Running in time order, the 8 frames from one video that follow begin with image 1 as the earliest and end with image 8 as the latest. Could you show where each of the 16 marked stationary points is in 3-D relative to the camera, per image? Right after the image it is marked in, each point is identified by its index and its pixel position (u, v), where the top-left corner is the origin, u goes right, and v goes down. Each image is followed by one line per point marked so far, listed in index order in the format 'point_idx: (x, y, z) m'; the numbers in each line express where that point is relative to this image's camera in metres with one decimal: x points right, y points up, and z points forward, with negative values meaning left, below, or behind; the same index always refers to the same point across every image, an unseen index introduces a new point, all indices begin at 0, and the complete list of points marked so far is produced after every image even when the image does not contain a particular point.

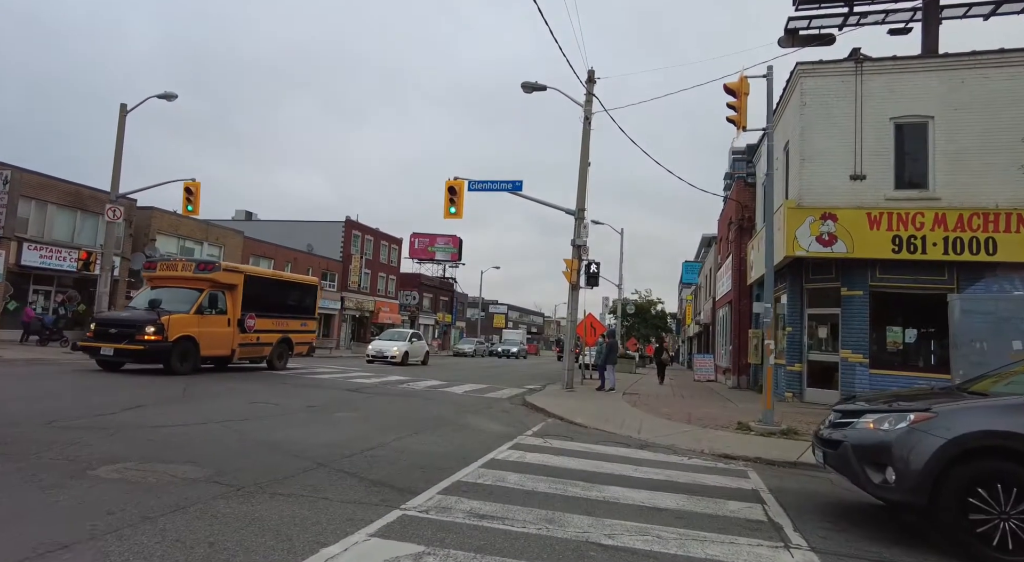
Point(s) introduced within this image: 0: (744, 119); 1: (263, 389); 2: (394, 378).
0: (+4.3, +3.0, +11.5) m
1: (-5.2, -2.2, +12.8) m
2: (-3.5, -2.9, +18.1) m
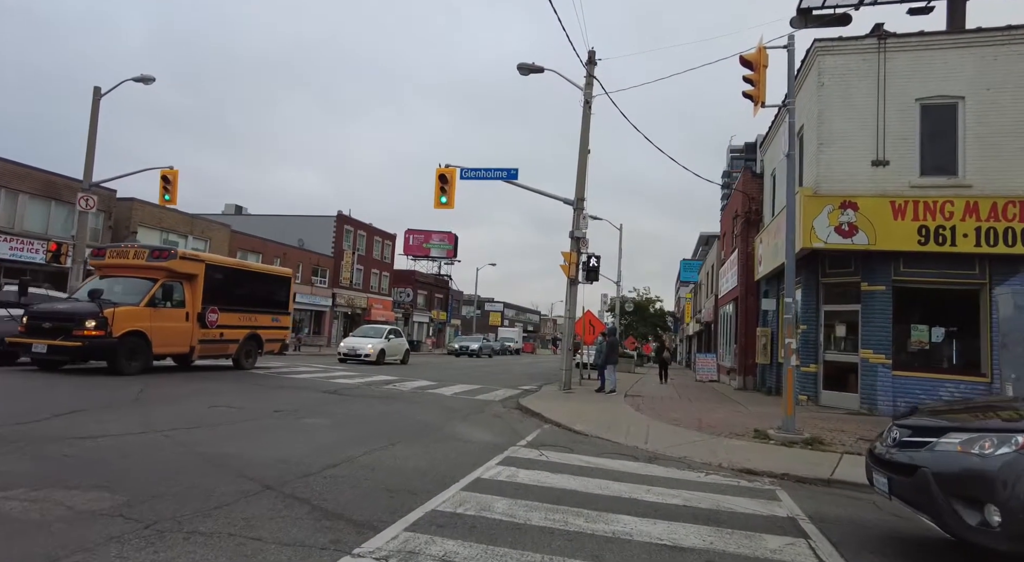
0: (+4.2, +3.2, +10.4) m
1: (-5.3, -2.1, +11.7) m
2: (-3.7, -2.7, +17.0) m
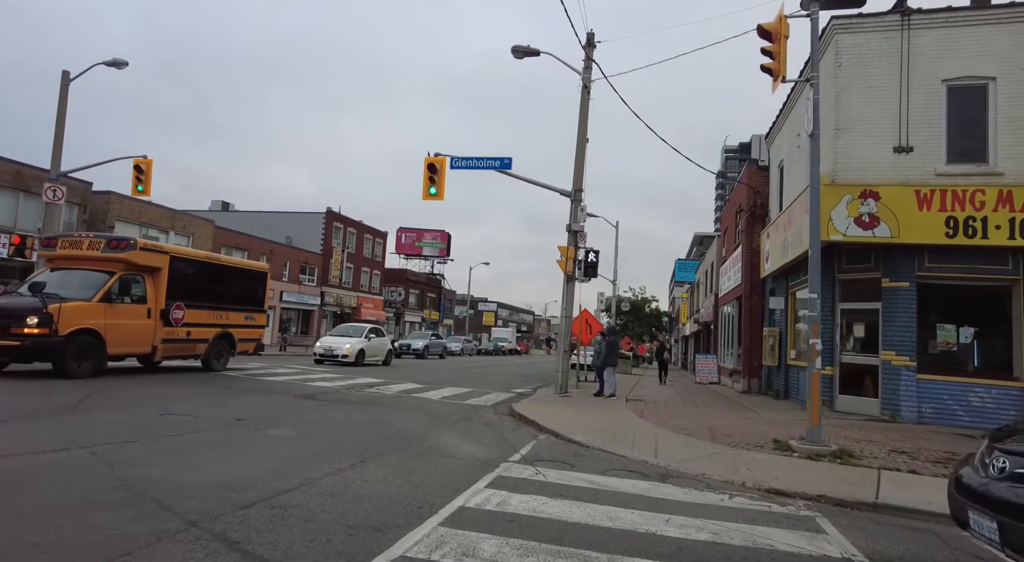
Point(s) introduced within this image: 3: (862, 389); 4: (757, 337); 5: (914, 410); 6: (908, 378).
0: (+4.1, +3.3, +9.4) m
1: (-5.4, -2.0, +10.5) m
2: (-3.9, -2.6, +15.9) m
3: (+7.2, -2.2, +12.6) m
4: (+7.8, -1.8, +19.7) m
5: (+7.6, -2.4, +11.6) m
6: (+7.5, -1.8, +11.7) m
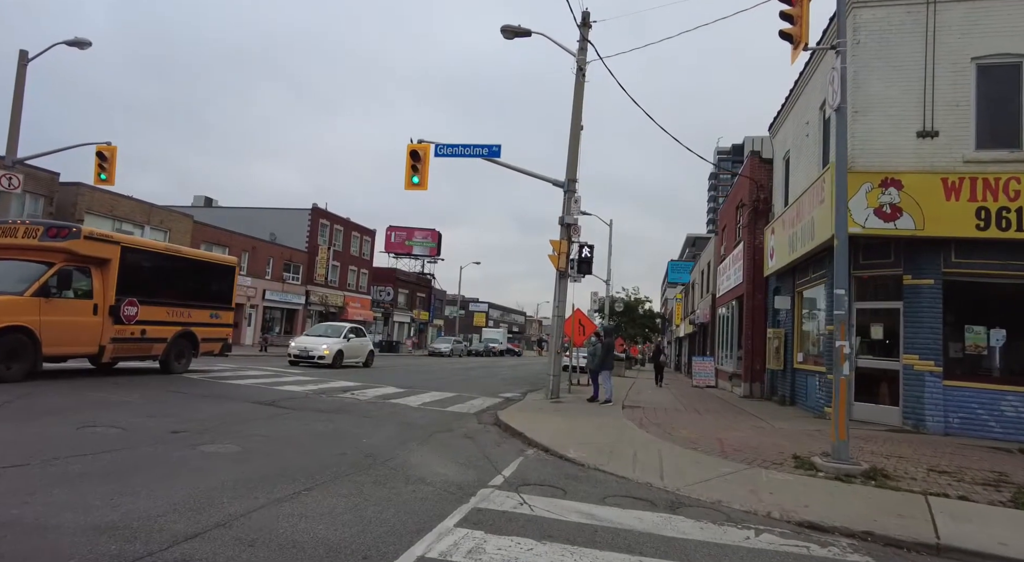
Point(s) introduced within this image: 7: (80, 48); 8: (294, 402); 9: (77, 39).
0: (+3.9, +3.3, +8.3) m
1: (-5.7, -1.8, +9.3) m
2: (-4.2, -2.5, +14.7) m
3: (+6.9, -2.1, +11.6) m
4: (+7.4, -1.7, +18.6) m
5: (+7.3, -2.4, +10.5) m
6: (+7.3, -1.8, +10.6) m
7: (-13.1, +7.1, +18.8) m
8: (-3.9, -2.2, +11.1) m
9: (-13.2, +7.3, +18.7) m
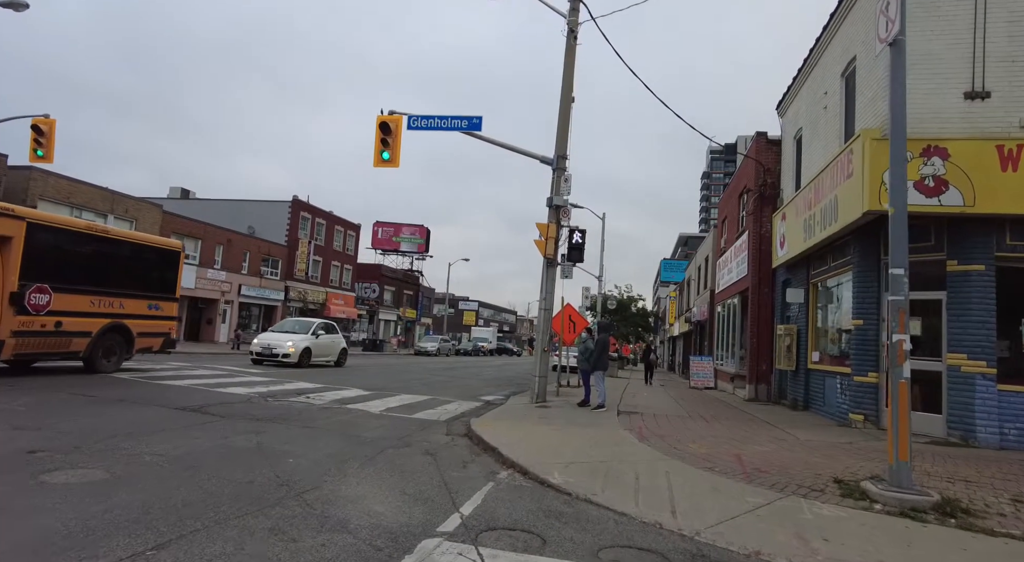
0: (+3.6, +3.6, +6.6) m
1: (-6.0, -1.6, +7.5) m
2: (-4.6, -2.2, +12.9) m
3: (+6.5, -1.9, +9.9) m
4: (+7.0, -1.5, +17.0) m
5: (+6.9, -2.2, +8.9) m
6: (+6.9, -1.6, +9.0) m
7: (-13.6, +7.4, +16.9) m
8: (-4.3, -1.9, +9.3) m
9: (-13.6, +7.6, +16.8) m
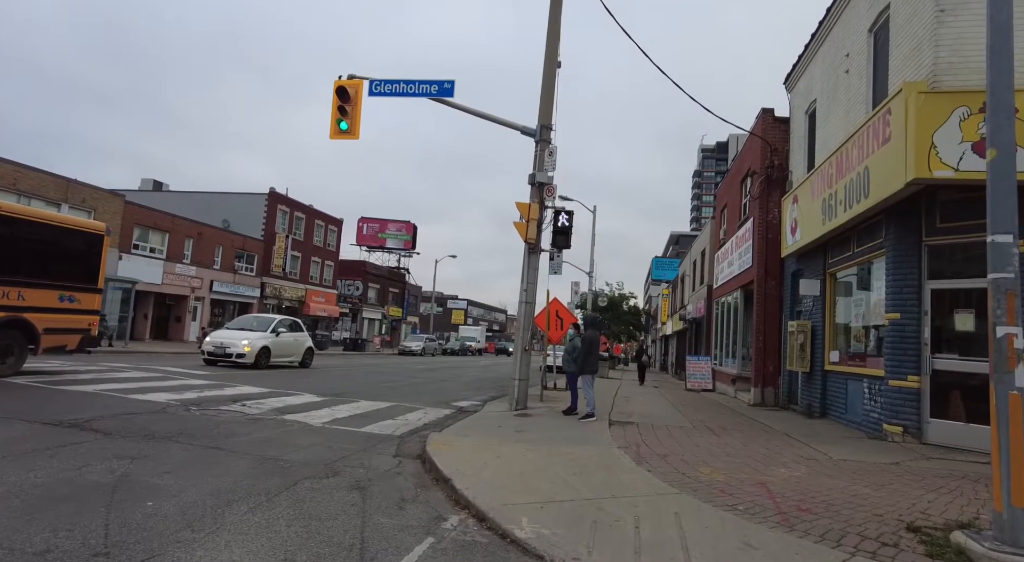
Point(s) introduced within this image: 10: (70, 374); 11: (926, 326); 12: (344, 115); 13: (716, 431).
0: (+3.3, +3.8, +4.9) m
1: (-6.4, -1.3, +5.6) m
2: (-5.0, -2.0, +11.1) m
3: (+6.1, -1.7, +8.2) m
4: (+6.5, -1.3, +15.3) m
5: (+6.6, -2.0, +7.2) m
6: (+6.5, -1.4, +7.3) m
7: (-14.1, +7.6, +14.9) m
8: (-4.7, -1.7, +7.5) m
9: (-14.1, +7.9, +14.8) m
10: (-8.1, -1.7, +11.3) m
11: (+5.9, -0.6, +8.8) m
12: (-3.4, +3.3, +12.5) m
13: (+3.1, -2.3, +9.3) m
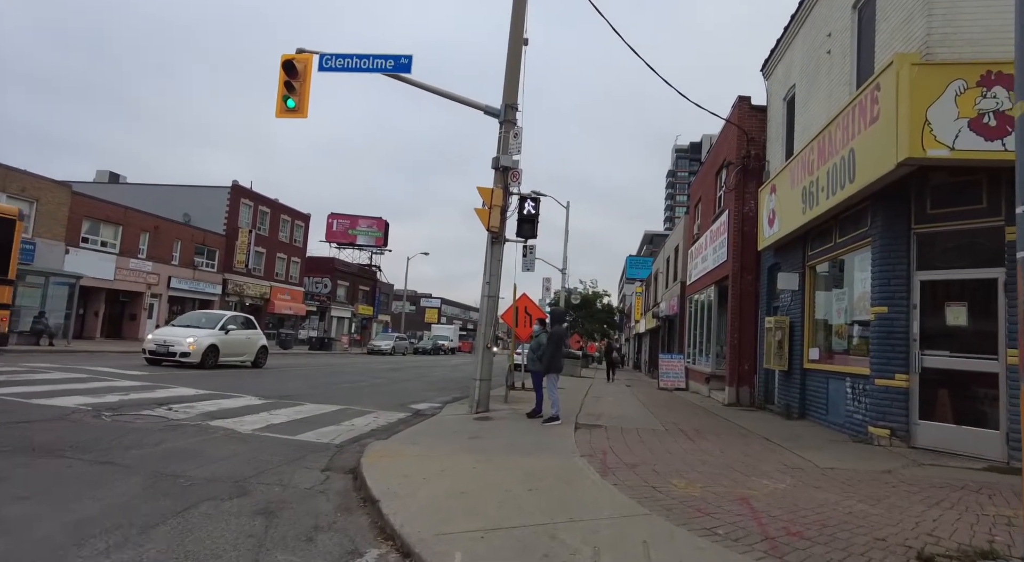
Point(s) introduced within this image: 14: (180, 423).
0: (+2.9, +3.9, +4.1) m
1: (-6.8, -1.2, +4.5) m
2: (-5.7, -1.9, +10.0) m
3: (+5.6, -1.6, +7.6) m
4: (+5.6, -1.2, +14.7) m
5: (+6.0, -1.8, +6.6) m
6: (+6.0, -1.3, +6.7) m
7: (-14.8, +7.8, +13.4) m
8: (-5.2, -1.5, +6.4) m
9: (-14.9, +8.1, +13.4) m
10: (-8.8, -1.5, +10.1) m
11: (+5.3, -0.5, +8.1) m
12: (-4.1, +3.5, +11.5) m
13: (+2.5, -2.1, +8.5) m
14: (-4.2, -1.8, +7.8) m
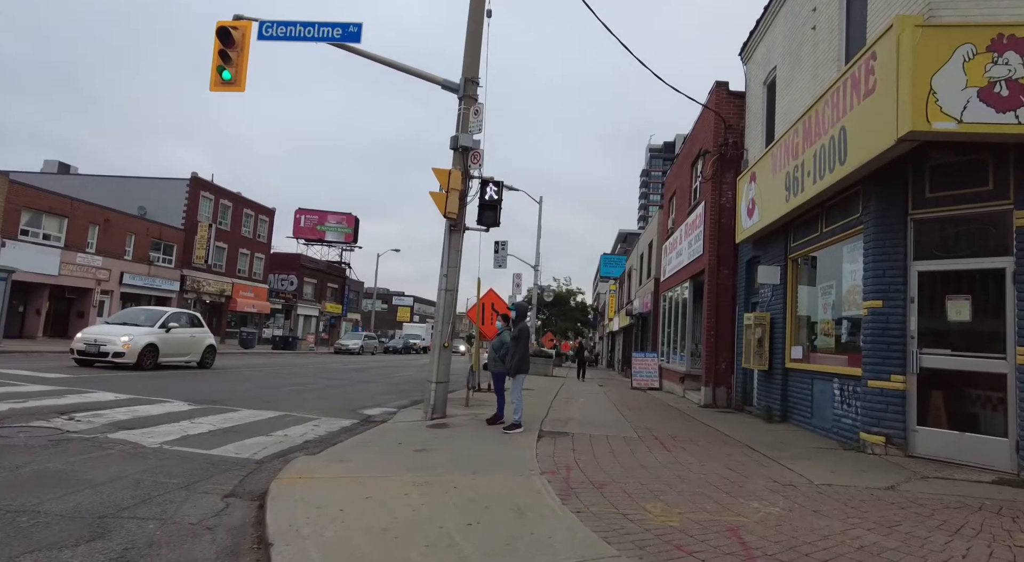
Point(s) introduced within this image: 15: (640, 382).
0: (+2.5, +4.0, +3.2) m
1: (-7.2, -1.1, +3.2) m
2: (-6.3, -1.7, +8.8) m
3: (+5.1, -1.5, +6.8) m
4: (+4.8, -1.1, +13.9) m
5: (+5.6, -1.7, +5.9) m
6: (+5.5, -1.2, +6.0) m
7: (-15.5, +8.0, +11.8) m
8: (-5.6, -1.4, +5.2) m
9: (-15.6, +8.2, +11.7) m
10: (-9.4, -1.4, +8.7) m
11: (+4.8, -0.4, +7.4) m
12: (-4.7, +3.6, +10.3) m
13: (+2.0, -2.0, +7.7) m
14: (-4.7, -1.7, +6.7) m
15: (+4.1, -3.2, +19.4) m
